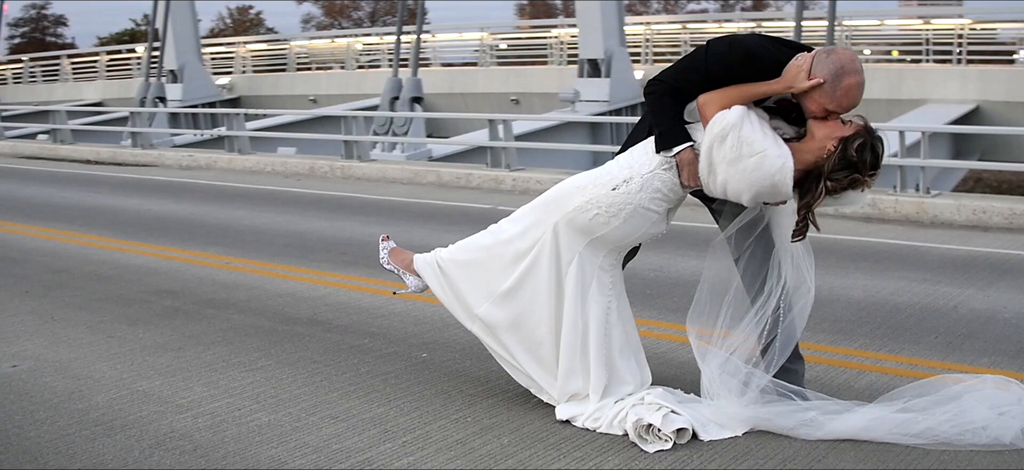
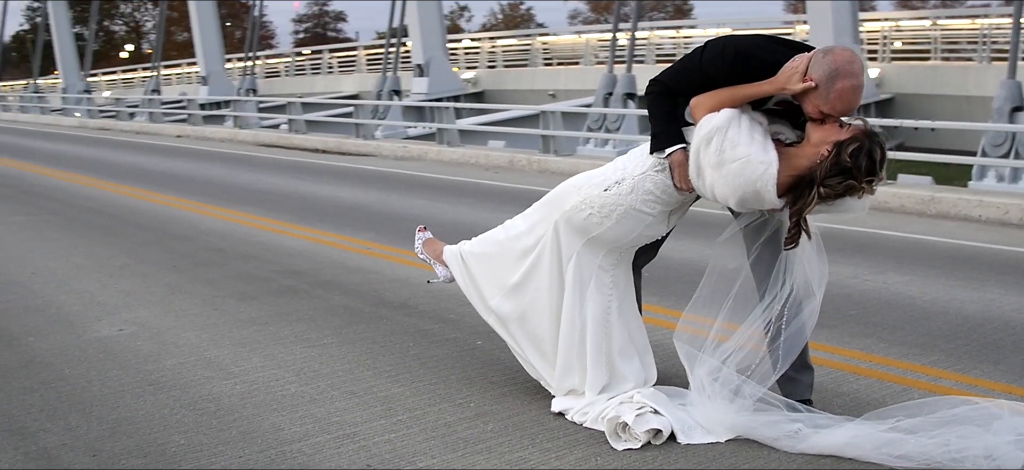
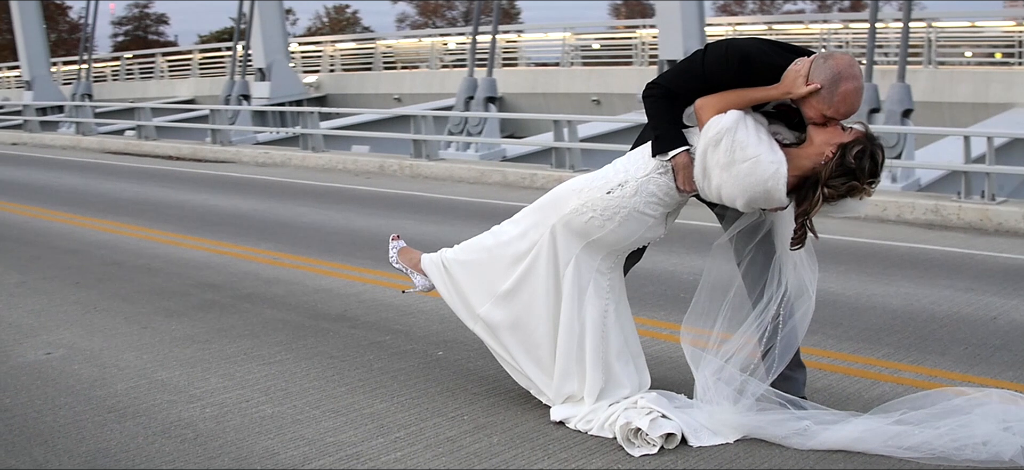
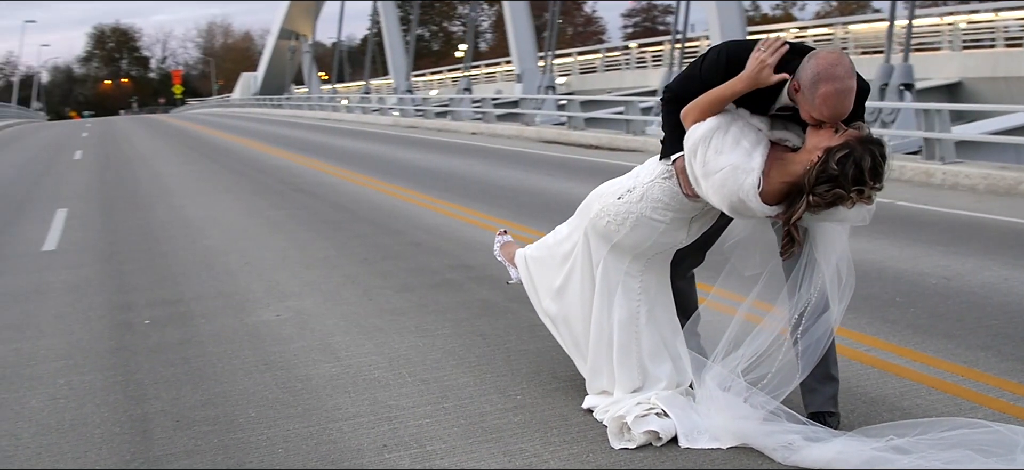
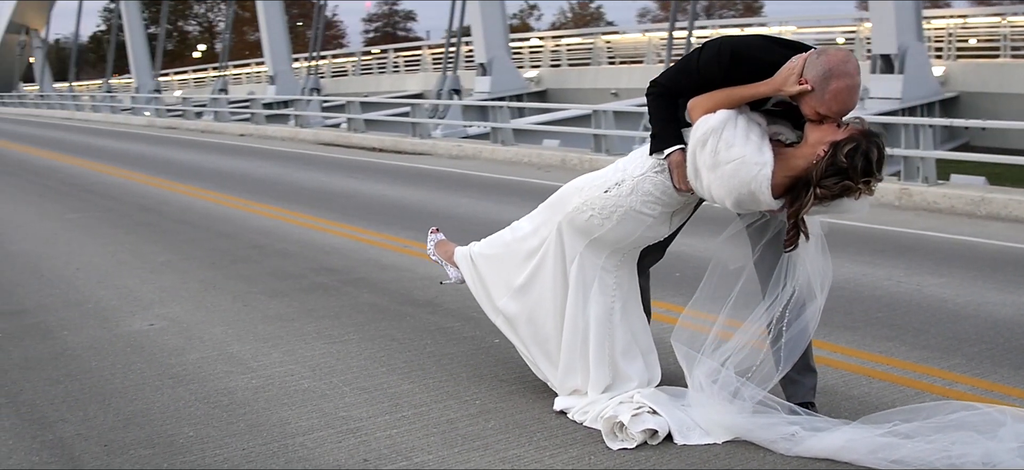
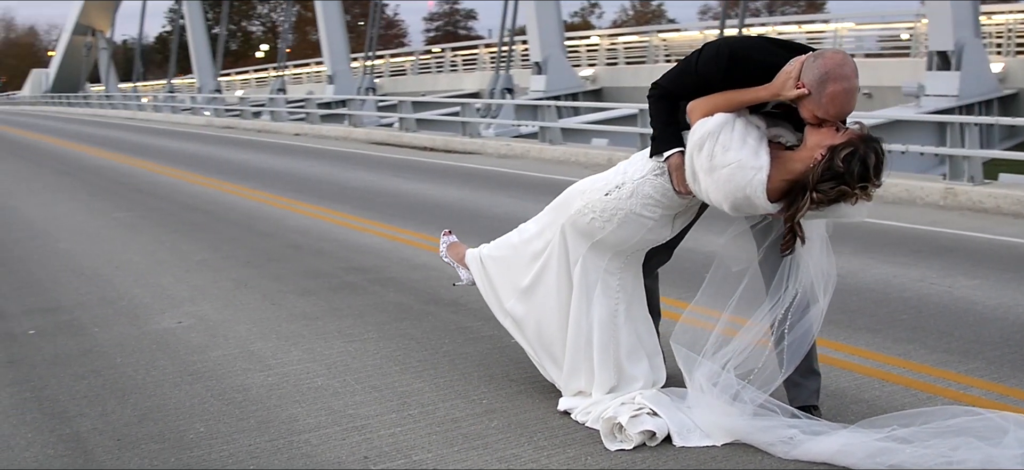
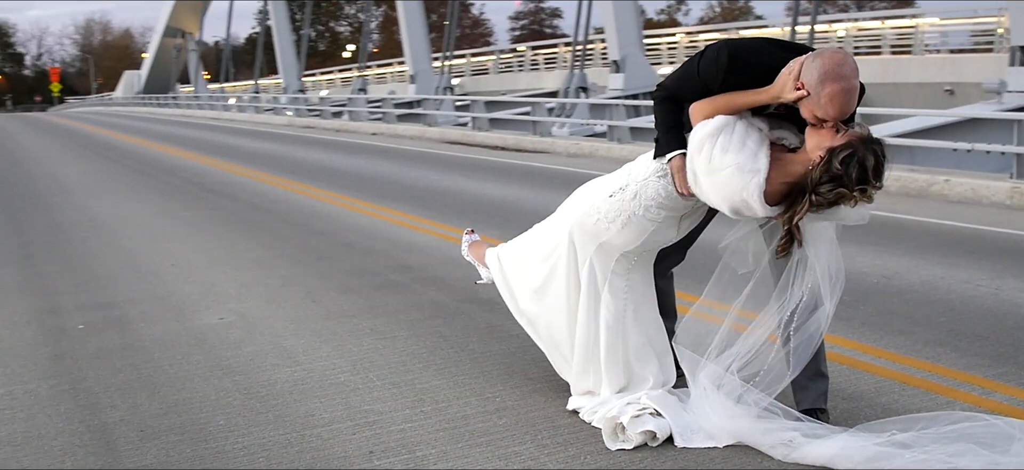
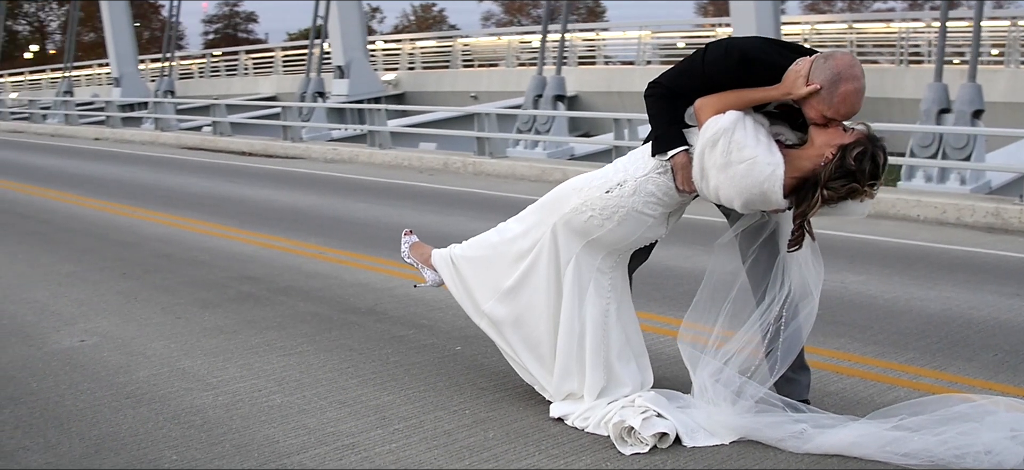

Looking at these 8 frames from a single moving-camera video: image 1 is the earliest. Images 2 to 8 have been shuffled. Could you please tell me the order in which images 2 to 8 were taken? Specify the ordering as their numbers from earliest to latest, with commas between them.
3, 8, 2, 5, 6, 7, 4
